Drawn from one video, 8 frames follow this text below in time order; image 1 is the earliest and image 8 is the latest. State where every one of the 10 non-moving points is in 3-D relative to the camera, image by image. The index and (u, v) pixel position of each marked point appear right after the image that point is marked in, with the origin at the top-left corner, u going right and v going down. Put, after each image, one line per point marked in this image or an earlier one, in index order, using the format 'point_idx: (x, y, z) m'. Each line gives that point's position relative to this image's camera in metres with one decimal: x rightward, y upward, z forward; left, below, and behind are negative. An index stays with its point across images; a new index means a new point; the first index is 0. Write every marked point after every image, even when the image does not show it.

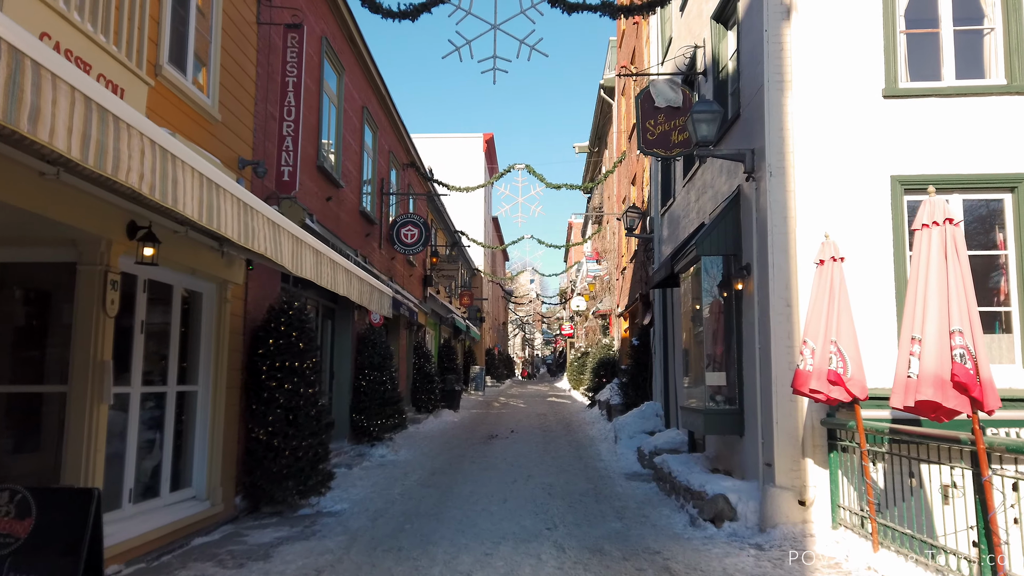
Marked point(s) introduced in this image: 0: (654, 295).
0: (+2.3, -0.1, +12.3) m
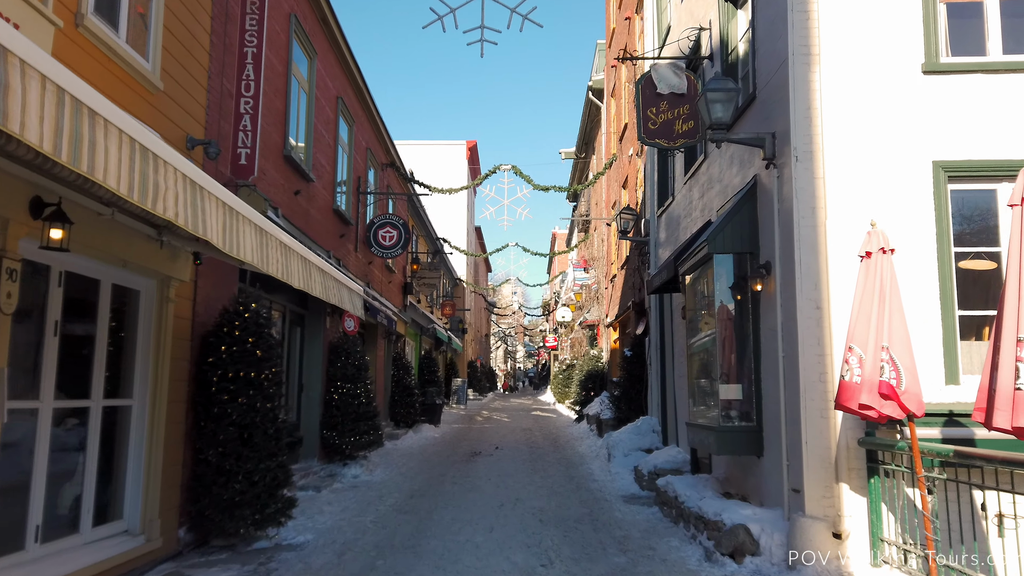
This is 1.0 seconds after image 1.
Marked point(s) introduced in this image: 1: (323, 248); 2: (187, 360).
0: (+2.1, -0.2, +11.5) m
1: (-2.5, +0.5, +9.9) m
2: (-2.5, -0.6, +5.8) m
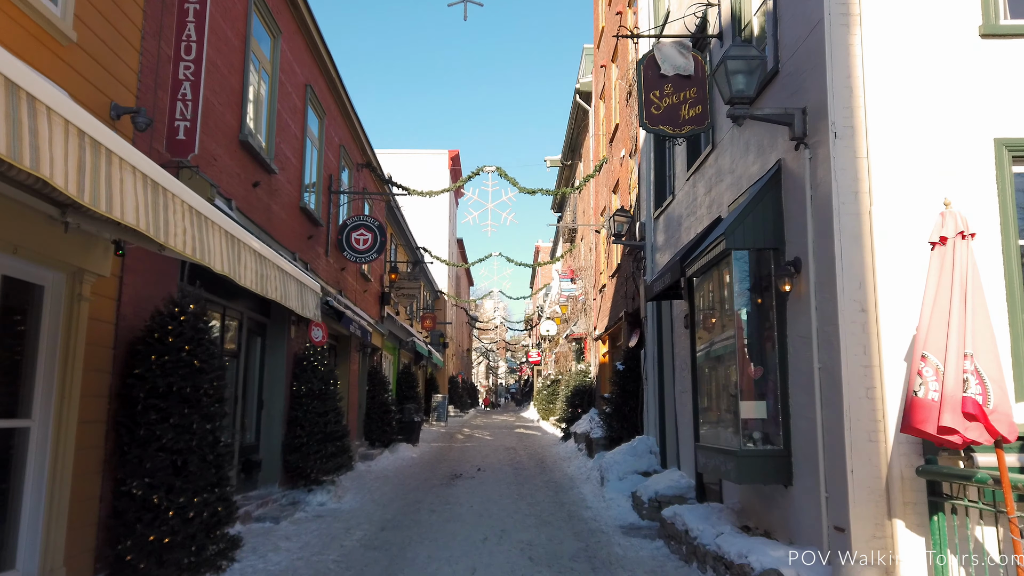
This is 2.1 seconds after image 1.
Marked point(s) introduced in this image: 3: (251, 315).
0: (+1.9, -0.3, +10.6) m
1: (-2.6, +0.4, +8.9) m
2: (-2.6, -0.5, +4.8) m
3: (-2.9, -0.3, +8.5) m
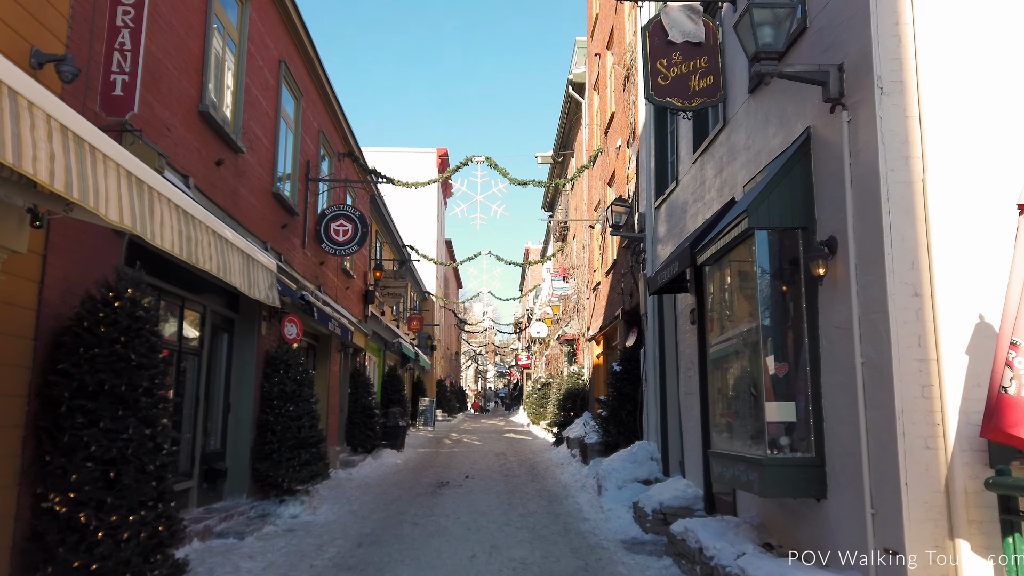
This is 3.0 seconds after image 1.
0: (+1.7, -0.2, +9.9) m
1: (-2.7, +0.5, +8.2) m
2: (-2.6, -0.4, +4.1) m
3: (-3.0, -0.2, +7.8) m
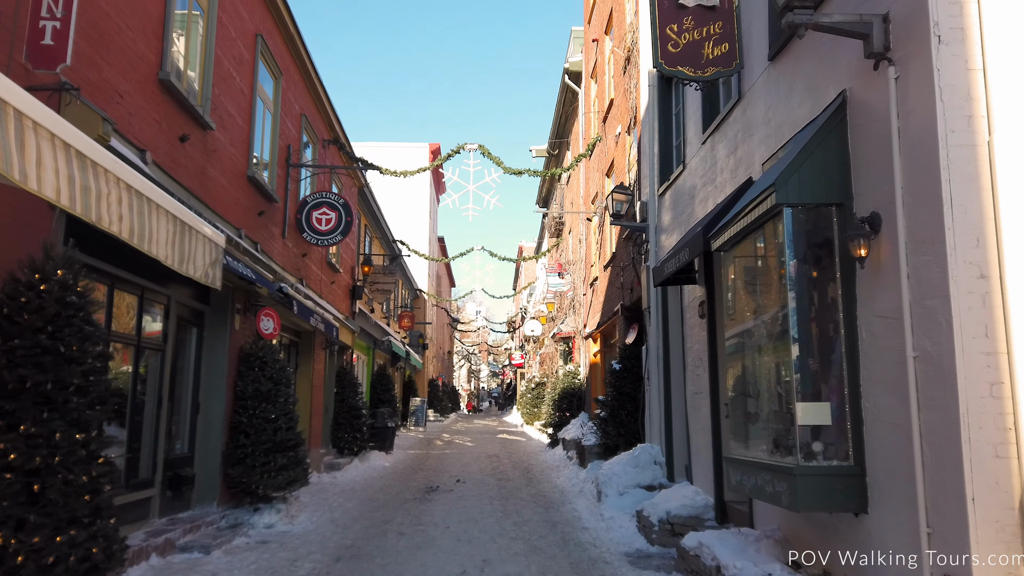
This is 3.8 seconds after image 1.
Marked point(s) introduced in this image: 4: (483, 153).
0: (+1.7, -0.2, +9.3) m
1: (-2.8, +0.6, +7.5) m
2: (-2.7, -0.3, +3.5) m
3: (-3.1, -0.1, +7.1) m
4: (-0.5, +2.2, +12.2) m
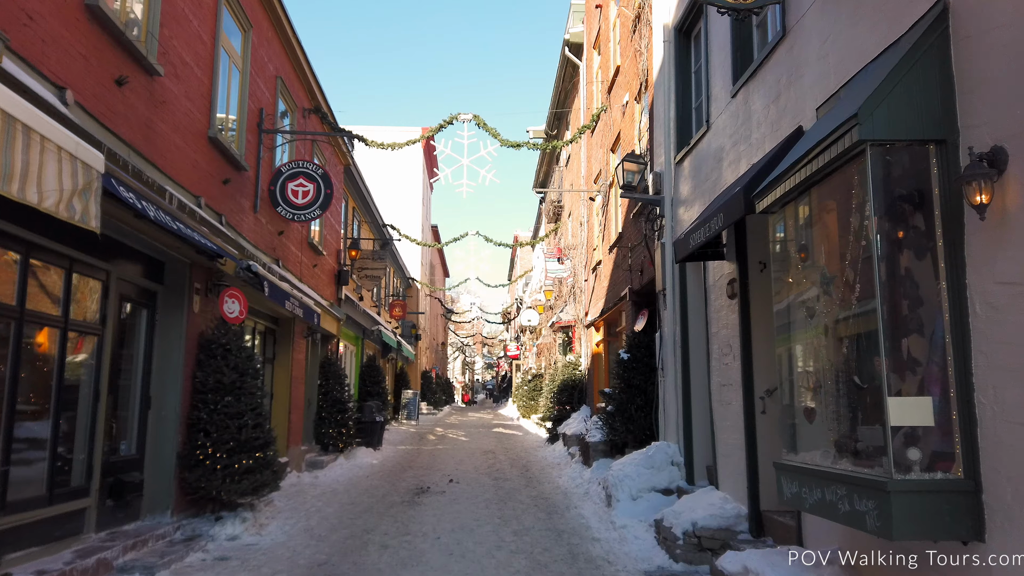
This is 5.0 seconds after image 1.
0: (+1.6, +0.1, +8.3) m
1: (-2.8, +0.8, +6.5) m
2: (-2.6, -0.2, +2.5) m
3: (-3.1, +0.1, +6.1) m
4: (-0.5, +2.4, +11.1) m
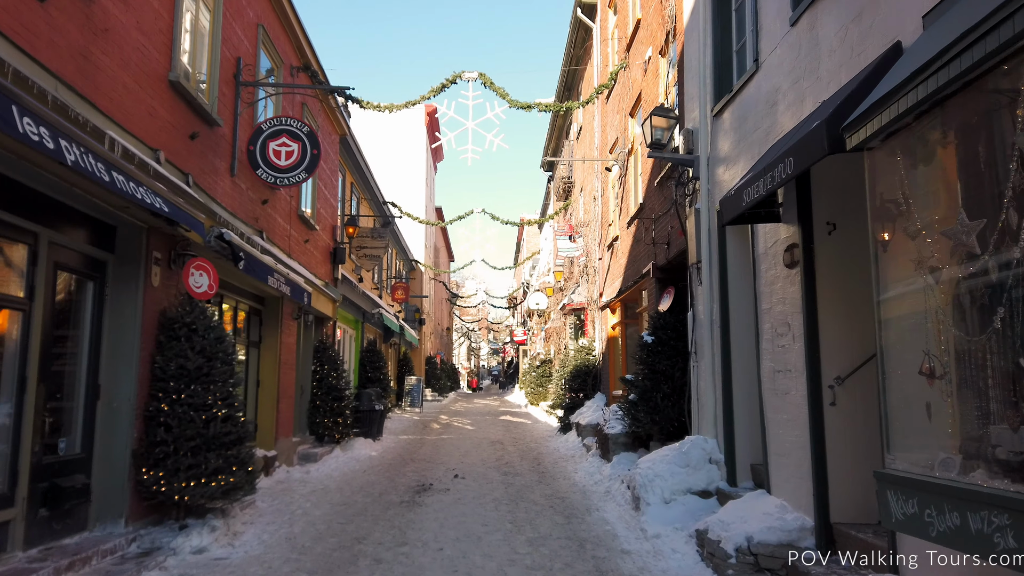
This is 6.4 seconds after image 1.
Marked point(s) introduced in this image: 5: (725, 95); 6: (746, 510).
0: (+1.8, +0.3, +7.3) m
1: (-2.7, +1.1, +5.5) m
2: (-2.6, 0.0, +1.5) m
3: (-3.0, +0.3, +5.1) m
4: (-0.4, +2.7, +10.1) m
5: (+1.9, +1.7, +6.8) m
6: (+1.6, -1.5, +5.2) m
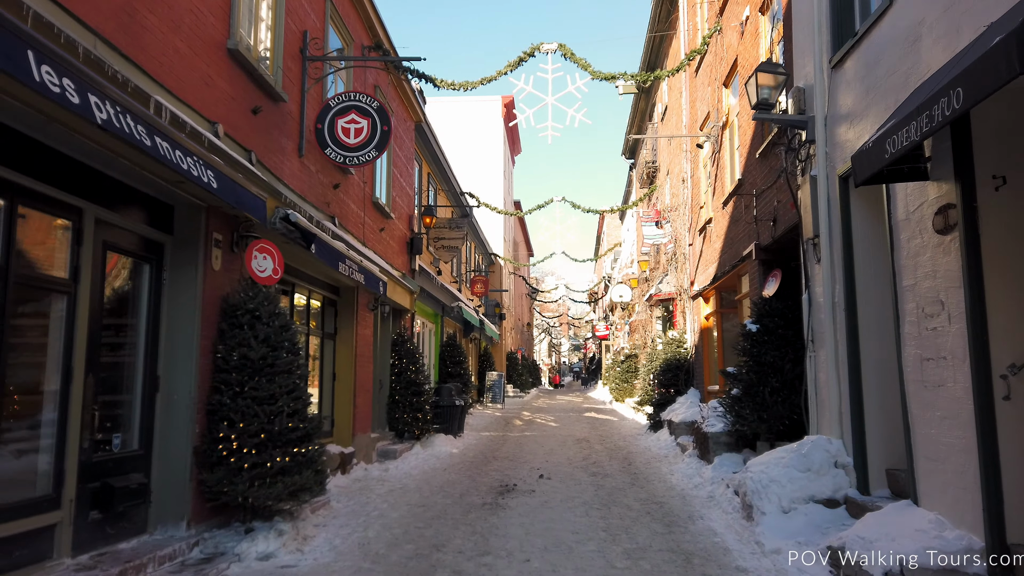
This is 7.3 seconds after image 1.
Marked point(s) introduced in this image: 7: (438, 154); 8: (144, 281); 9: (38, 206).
0: (+2.5, +0.5, +6.4) m
1: (-2.1, +1.2, +5.1) m
2: (-2.4, +0.1, +1.1) m
3: (-2.4, +0.4, +4.7) m
4: (+0.7, +2.9, +9.4) m
5: (+2.6, +1.9, +5.9) m
6: (+2.2, -1.4, +4.4) m
7: (-1.4, +2.6, +14.7) m
8: (-2.4, 0.0, +5.0) m
9: (-2.5, +0.4, +4.1) m
